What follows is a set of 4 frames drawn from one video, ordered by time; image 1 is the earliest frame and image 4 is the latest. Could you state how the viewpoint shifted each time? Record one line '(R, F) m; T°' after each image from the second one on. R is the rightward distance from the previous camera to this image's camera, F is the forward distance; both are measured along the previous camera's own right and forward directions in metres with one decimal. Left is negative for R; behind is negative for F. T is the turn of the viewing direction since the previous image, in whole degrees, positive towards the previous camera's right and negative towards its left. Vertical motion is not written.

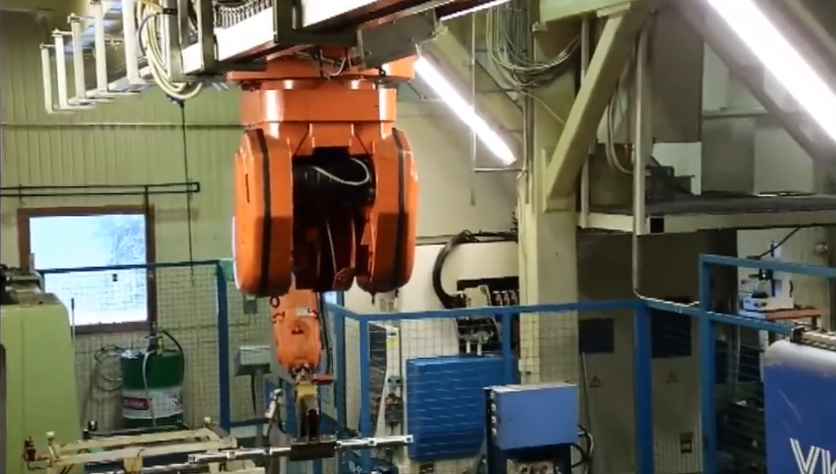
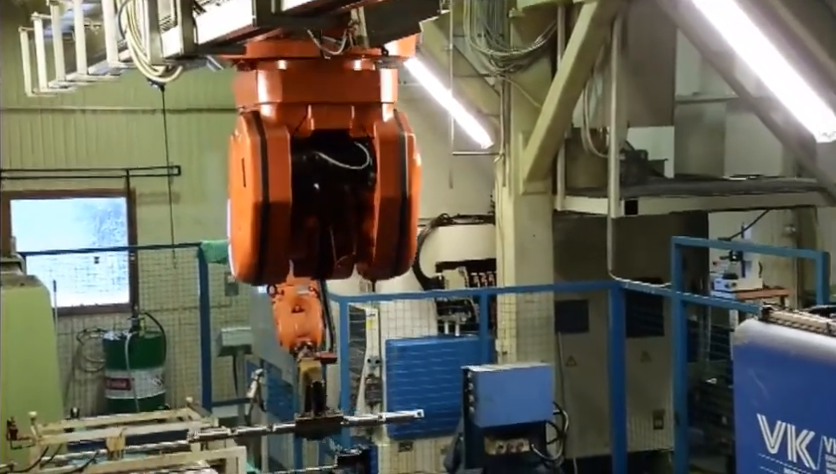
(0.0, -0.2) m; +1°
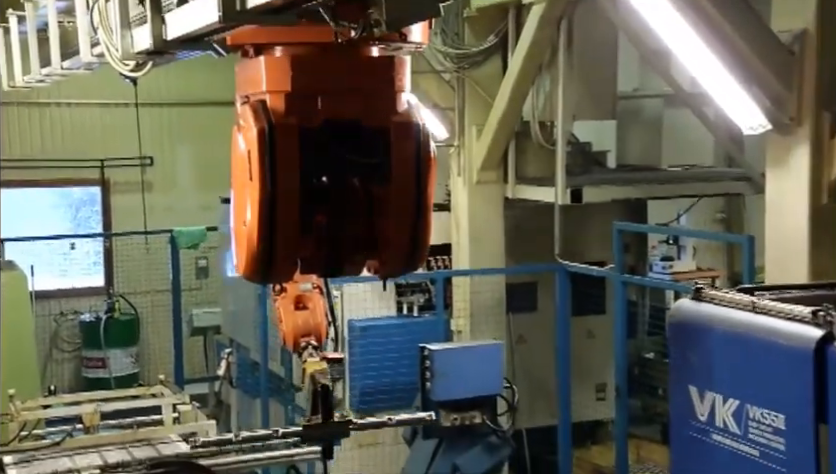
(0.0, -0.6) m; +1°
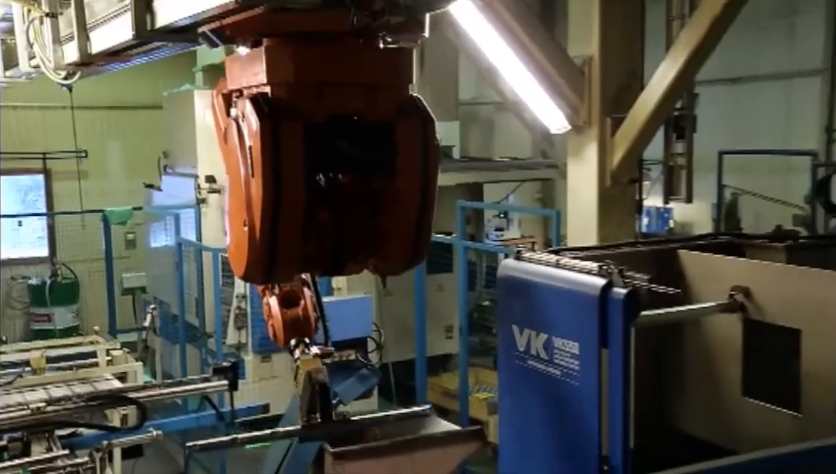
(+0.1, -2.5) m; +4°
